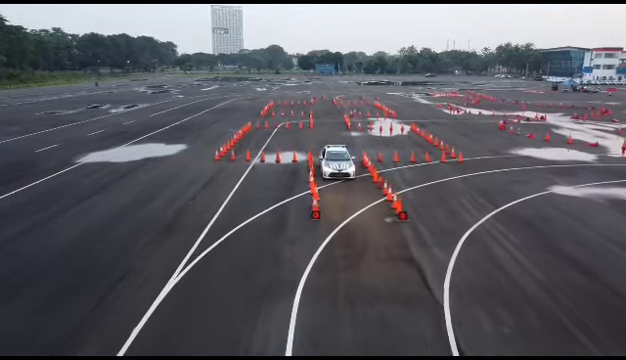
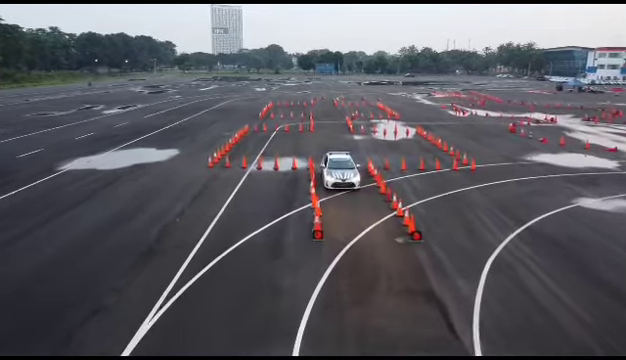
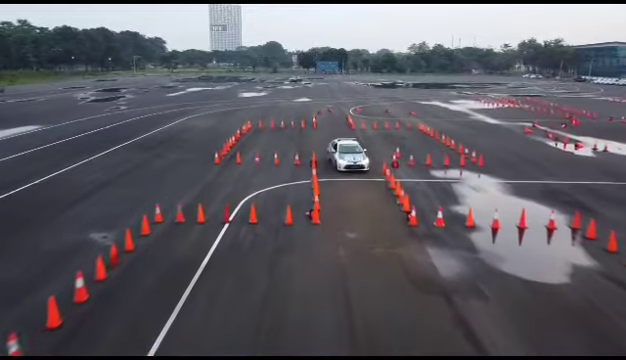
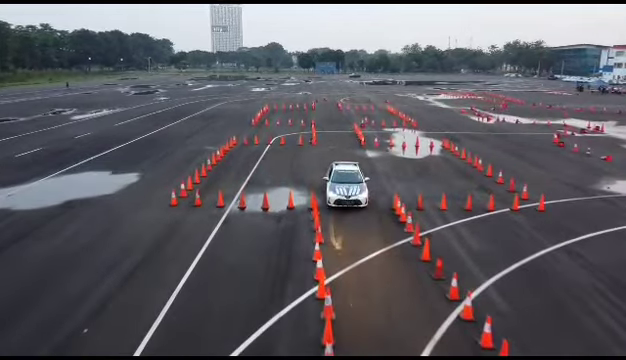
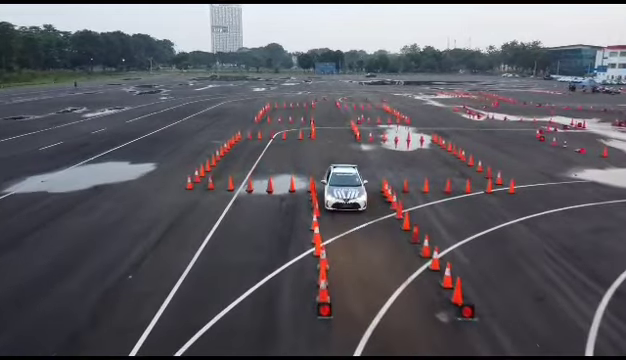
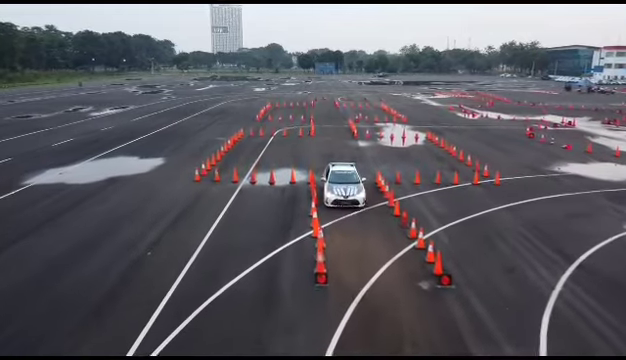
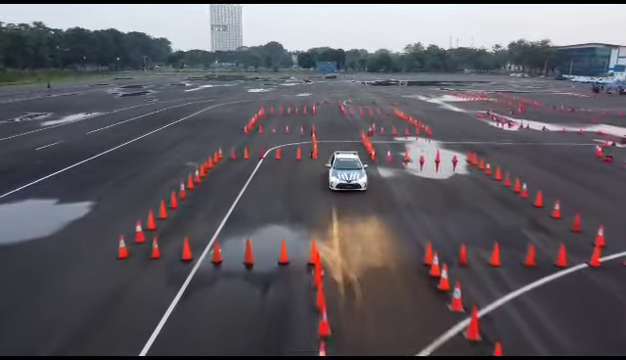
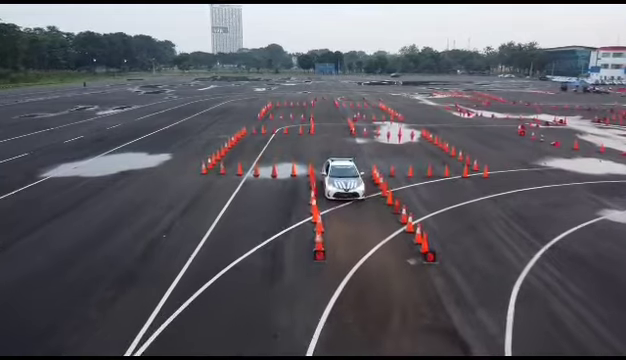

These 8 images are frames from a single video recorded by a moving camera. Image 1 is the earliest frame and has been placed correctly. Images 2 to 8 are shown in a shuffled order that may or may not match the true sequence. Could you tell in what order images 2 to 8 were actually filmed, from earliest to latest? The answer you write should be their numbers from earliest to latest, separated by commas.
2, 8, 6, 5, 4, 7, 3
